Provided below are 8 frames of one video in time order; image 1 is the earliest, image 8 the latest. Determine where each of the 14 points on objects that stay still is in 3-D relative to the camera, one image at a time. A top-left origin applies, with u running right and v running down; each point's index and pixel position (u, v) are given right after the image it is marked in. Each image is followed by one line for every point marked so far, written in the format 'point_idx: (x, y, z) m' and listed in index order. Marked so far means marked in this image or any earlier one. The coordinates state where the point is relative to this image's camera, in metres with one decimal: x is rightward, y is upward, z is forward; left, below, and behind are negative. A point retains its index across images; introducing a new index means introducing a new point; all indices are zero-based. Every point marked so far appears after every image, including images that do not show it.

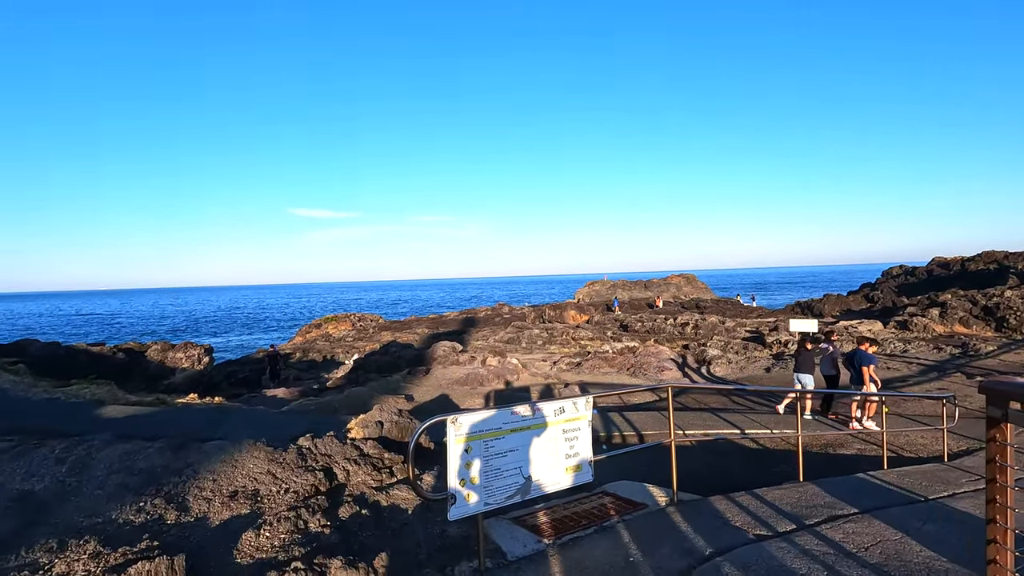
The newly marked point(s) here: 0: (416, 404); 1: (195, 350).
0: (-2.2, -2.7, +13.5) m
1: (-9.2, -1.8, +16.8) m
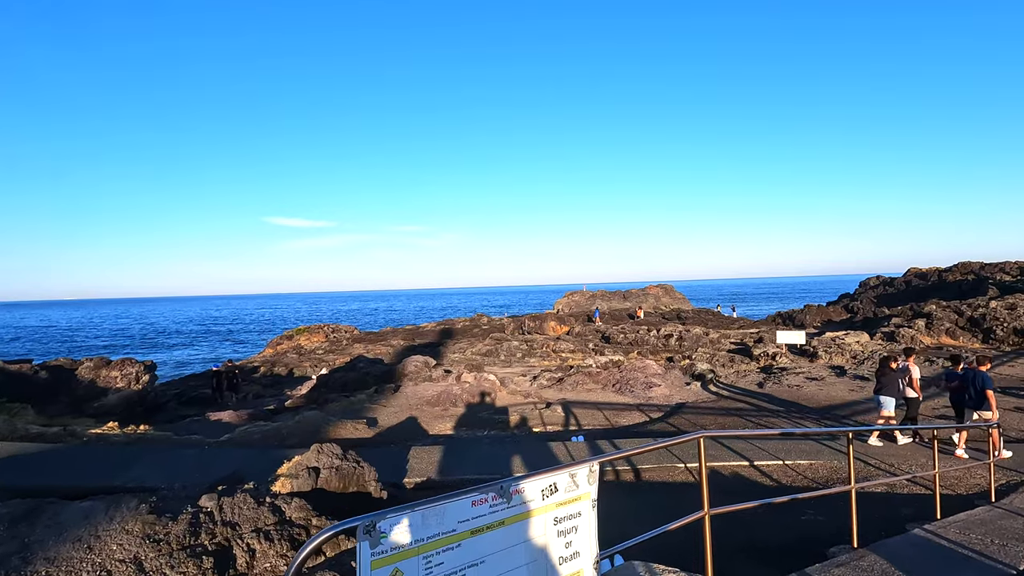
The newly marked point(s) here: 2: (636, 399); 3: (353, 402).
0: (-2.7, -2.9, +11.9) m
1: (-9.8, -2.1, +15.0) m
2: (+3.6, -3.2, +16.7) m
3: (-4.2, -3.0, +15.1) m
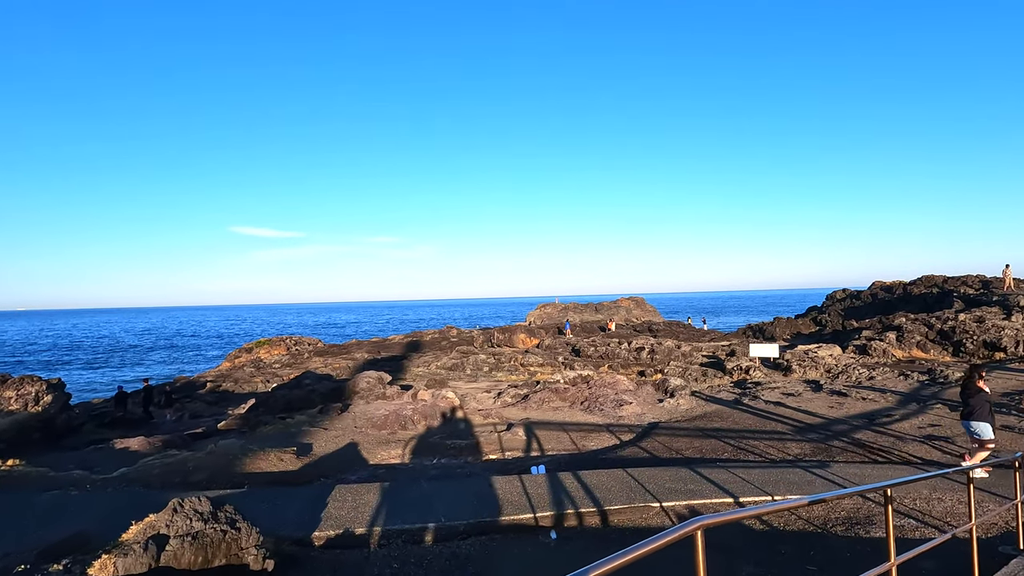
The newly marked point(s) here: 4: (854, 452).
0: (-3.6, -3.0, +10.3) m
1: (-10.8, -2.2, +13.1) m
2: (+2.5, -3.5, +15.4) m
3: (-5.2, -3.2, +13.5) m
4: (+6.4, -3.1, +10.9) m
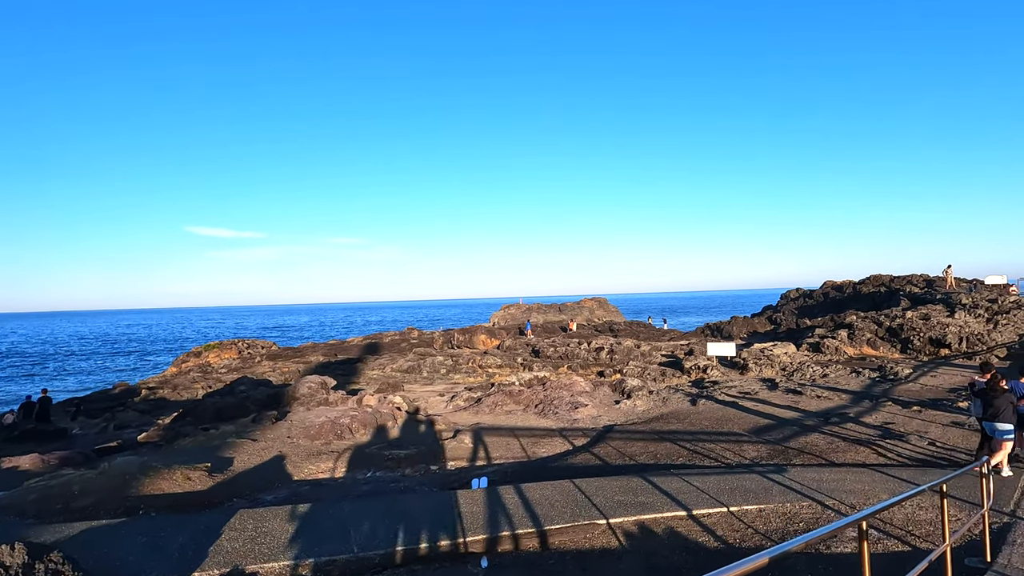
0: (-4.5, -3.0, +9.3) m
1: (-11.9, -2.2, +11.6) m
2: (+1.2, -3.4, +14.7) m
3: (-6.4, -3.2, +12.3) m
4: (+5.4, -3.0, +10.5) m
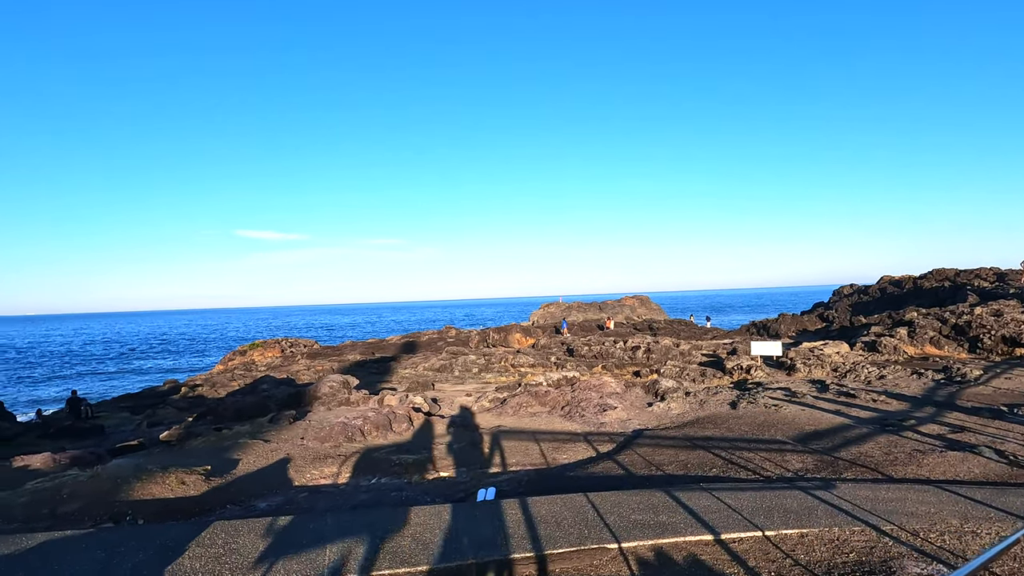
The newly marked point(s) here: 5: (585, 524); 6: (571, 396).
0: (-4.3, -2.9, +8.9) m
1: (-11.5, -2.2, +11.7) m
2: (+1.8, -3.3, +13.9) m
3: (-5.9, -3.1, +12.0) m
4: (+5.7, -2.9, +9.4) m
5: (+0.8, -2.5, +6.2) m
6: (+1.7, -3.0, +16.5) m
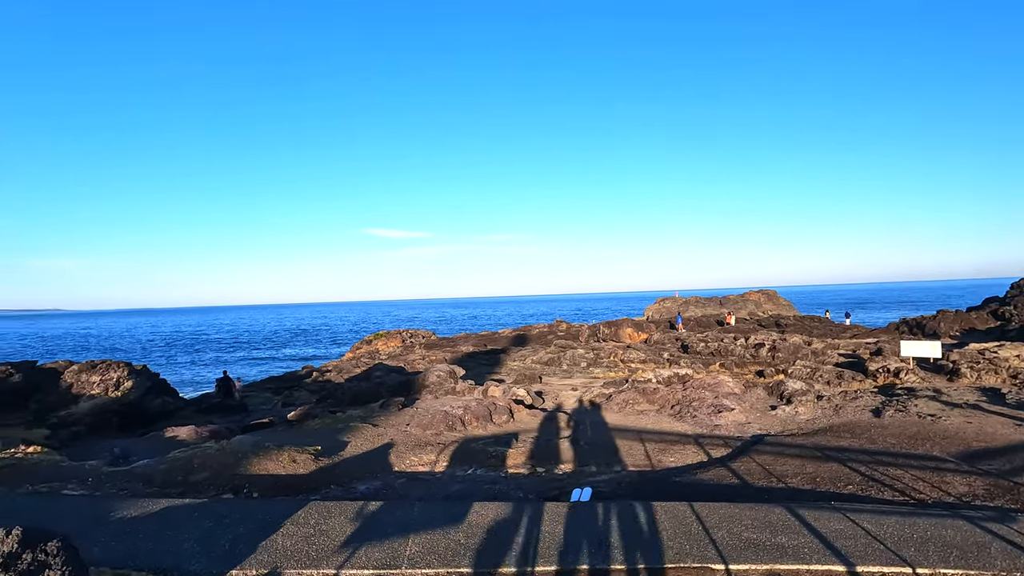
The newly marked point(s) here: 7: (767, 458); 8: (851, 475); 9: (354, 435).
0: (-2.8, -2.7, +9.2) m
1: (-9.3, -2.0, +13.4) m
2: (+4.2, -3.1, +13.0) m
3: (-3.8, -2.9, +12.6) m
4: (+7.1, -2.8, +7.8) m
5: (+1.7, -2.4, +5.6) m
6: (+4.5, -2.8, +15.5) m
7: (+4.4, -2.9, +10.1) m
8: (+5.2, -2.9, +9.0) m
9: (-3.0, -2.8, +11.2) m
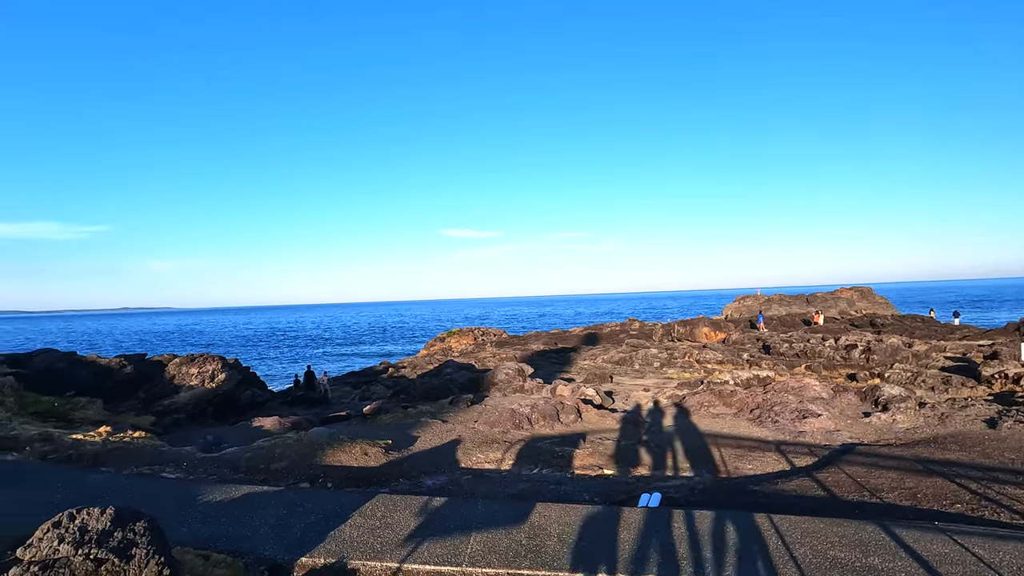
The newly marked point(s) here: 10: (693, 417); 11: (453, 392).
0: (-1.8, -2.7, +9.5) m
1: (-7.7, -1.9, +14.4) m
2: (+5.6, -3.1, +12.3) m
3: (-2.3, -2.9, +13.0) m
4: (+7.9, -2.7, +6.8) m
5: (+2.3, -2.4, +5.4) m
6: (+6.3, -2.8, +14.8) m
7: (+5.6, -2.9, +9.5) m
8: (+6.2, -2.8, +8.3) m
9: (-1.7, -2.8, +11.4) m
10: (+4.4, -3.2, +14.3) m
11: (-1.7, -2.9, +16.4) m
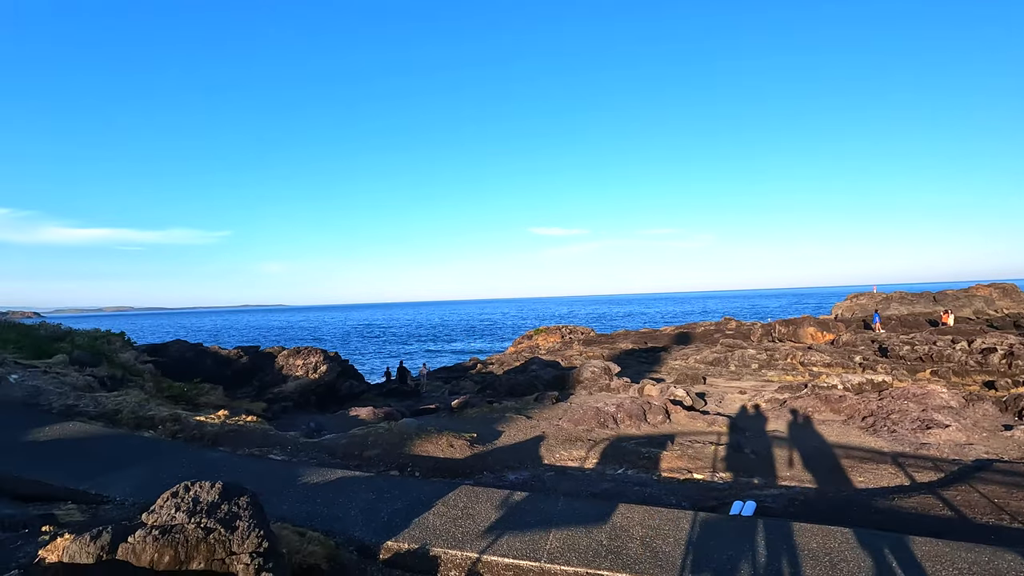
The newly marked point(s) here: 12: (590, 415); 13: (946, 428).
0: (-0.4, -2.7, +9.6) m
1: (-5.5, -1.8, +15.4) m
2: (+7.4, -3.1, +11.3) m
3: (-0.4, -2.8, +13.2) m
4: (+8.8, -2.7, +5.6) m
5: (+3.0, -2.4, +5.0) m
6: (+8.4, -2.8, +13.7) m
7: (+6.8, -2.9, +8.5) m
8: (+7.3, -2.8, +7.3) m
9: (-0.1, -2.7, +11.6) m
10: (+6.5, -3.1, +13.5) m
11: (+0.8, -2.9, +16.4) m
12: (+1.6, -2.6, +11.7) m
13: (+8.9, -2.9, +12.1) m
